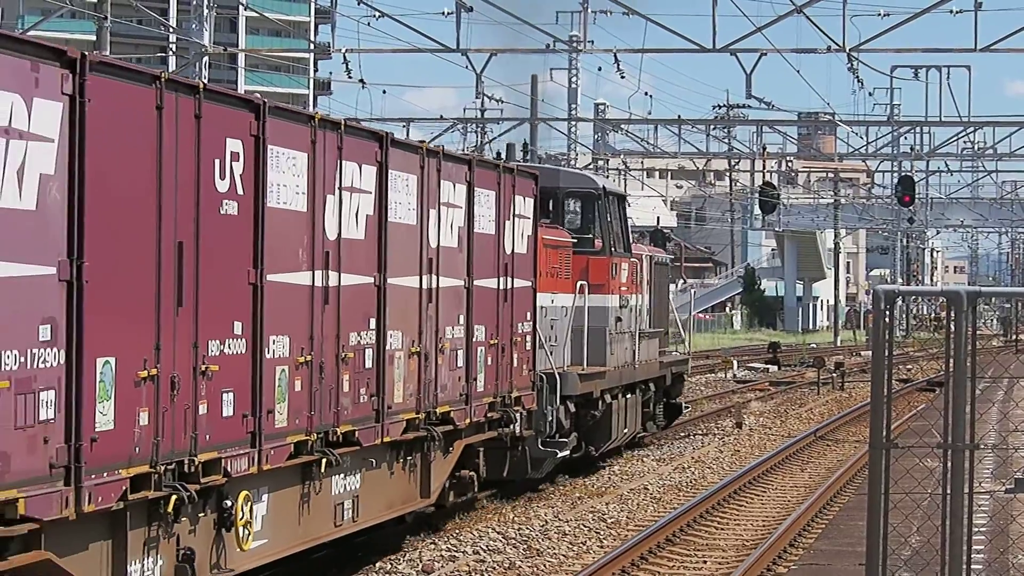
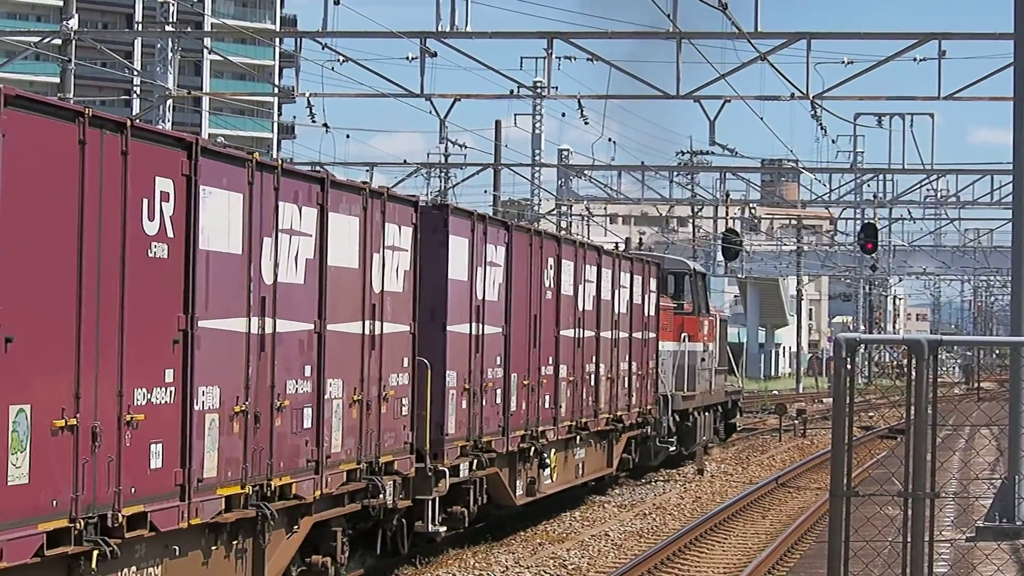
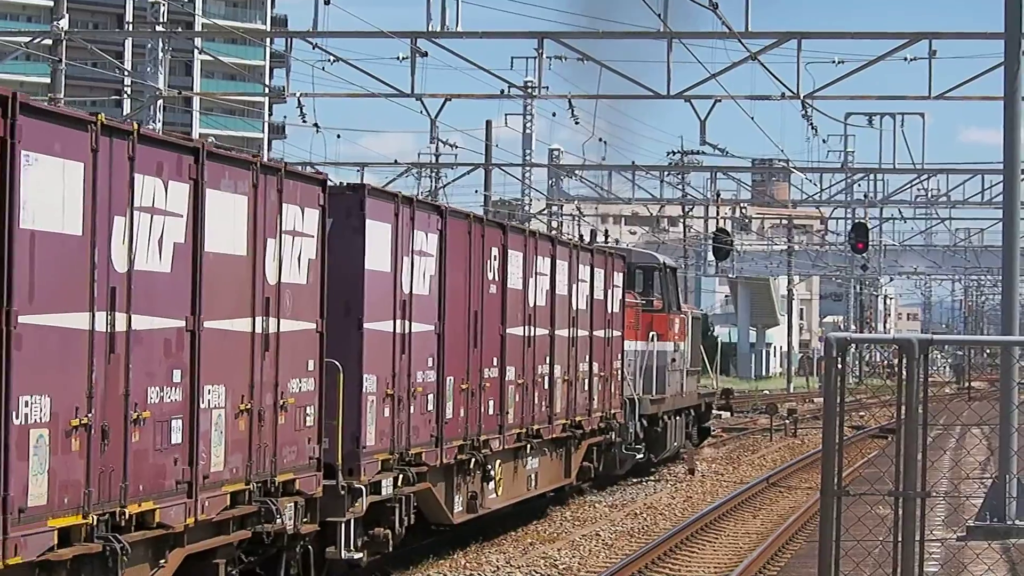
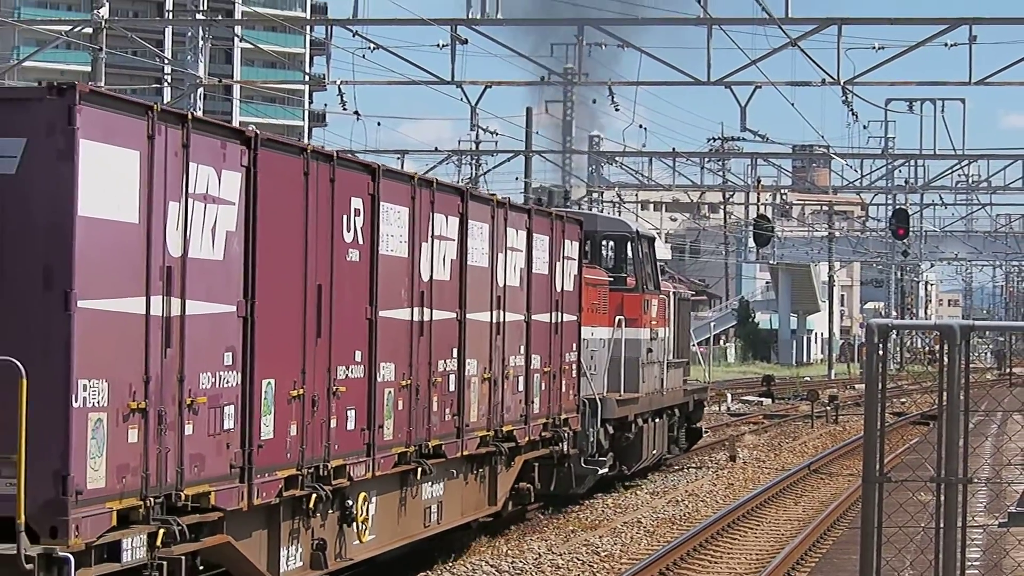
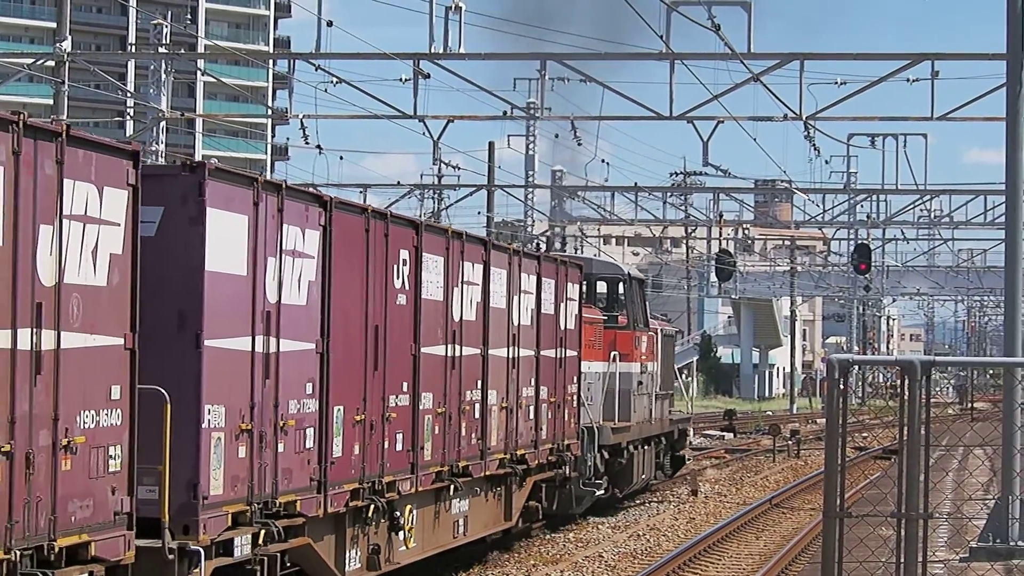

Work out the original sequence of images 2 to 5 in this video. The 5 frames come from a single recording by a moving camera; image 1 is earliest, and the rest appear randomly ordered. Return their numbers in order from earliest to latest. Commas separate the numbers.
4, 5, 3, 2
